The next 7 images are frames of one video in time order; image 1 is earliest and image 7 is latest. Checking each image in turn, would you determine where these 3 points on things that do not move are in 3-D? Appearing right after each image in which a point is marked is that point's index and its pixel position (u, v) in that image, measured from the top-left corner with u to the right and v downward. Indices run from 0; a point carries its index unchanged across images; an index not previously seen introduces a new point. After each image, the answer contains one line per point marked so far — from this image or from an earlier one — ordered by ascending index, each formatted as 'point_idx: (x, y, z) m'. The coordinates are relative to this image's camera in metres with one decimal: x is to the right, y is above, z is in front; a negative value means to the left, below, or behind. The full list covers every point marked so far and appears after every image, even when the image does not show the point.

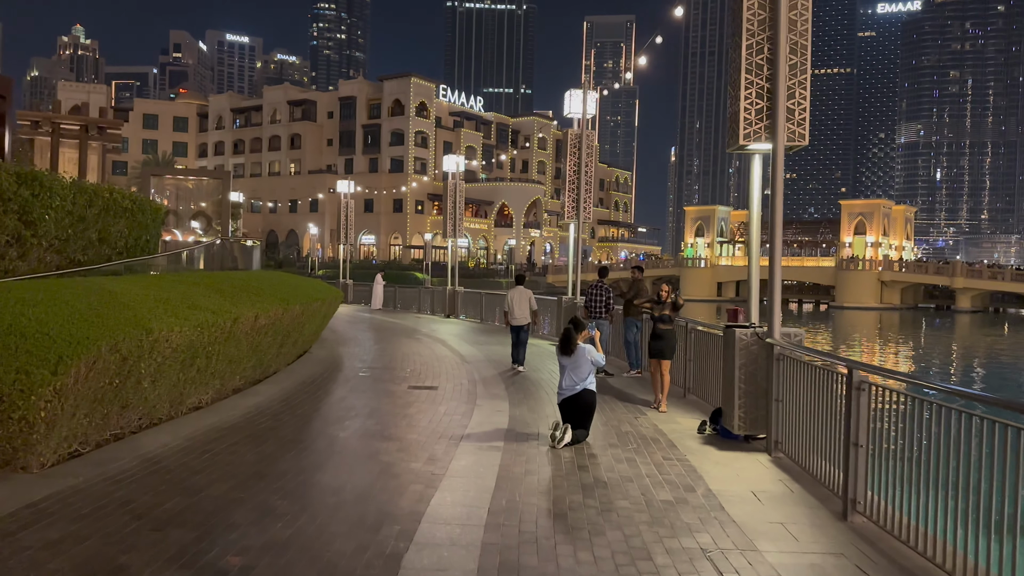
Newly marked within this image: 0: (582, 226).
0: (+1.5, +1.4, +17.5) m
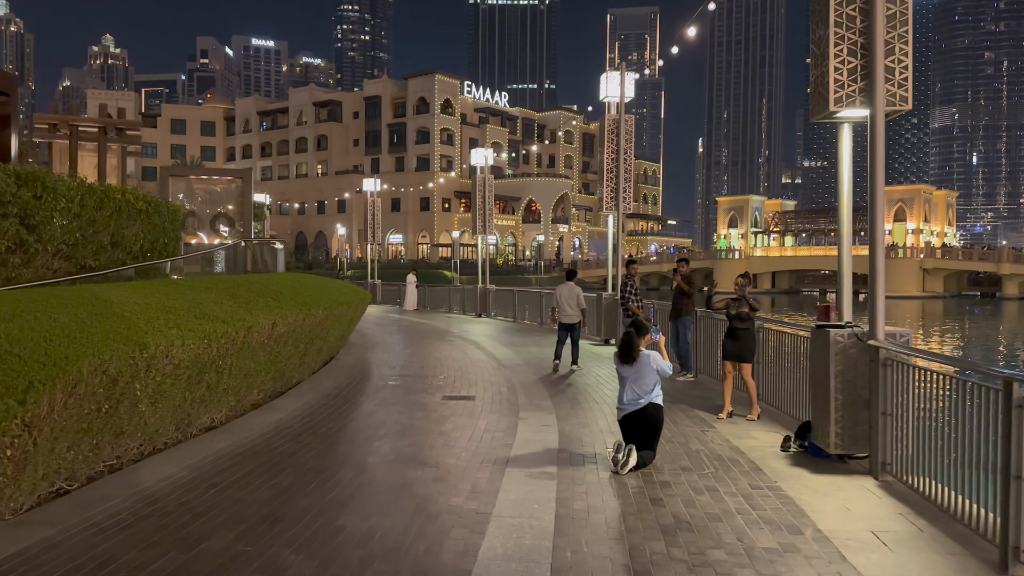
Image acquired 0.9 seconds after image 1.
0: (+2.2, +1.5, +16.4) m
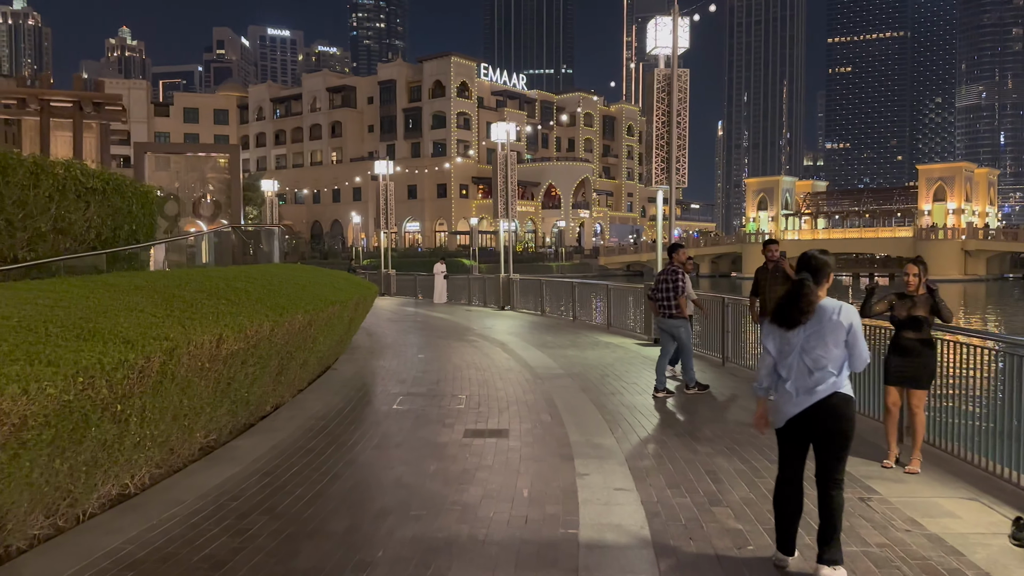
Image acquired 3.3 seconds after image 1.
0: (+2.8, +1.6, +13.7) m
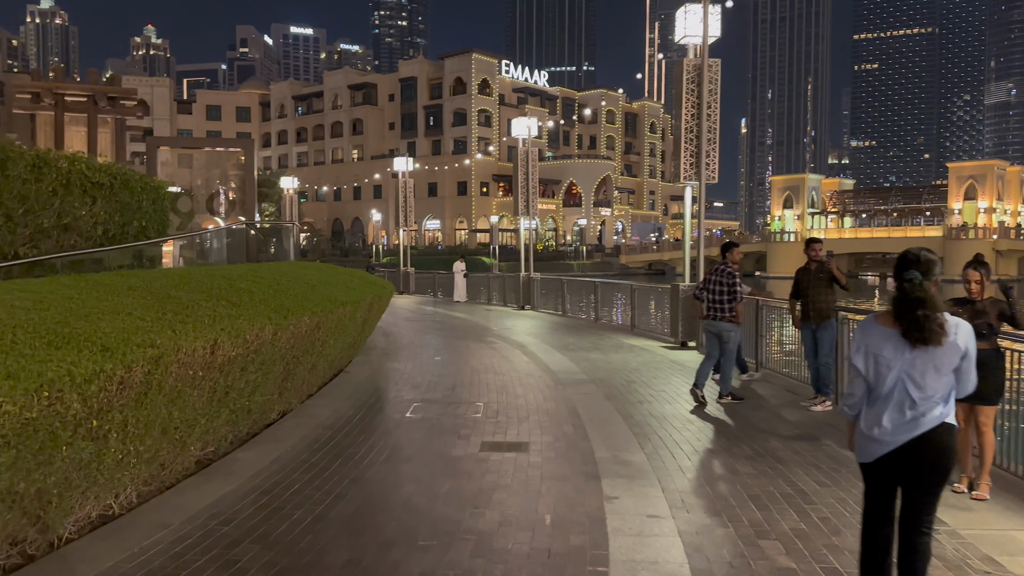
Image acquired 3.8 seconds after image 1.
0: (+3.1, +1.6, +13.1) m
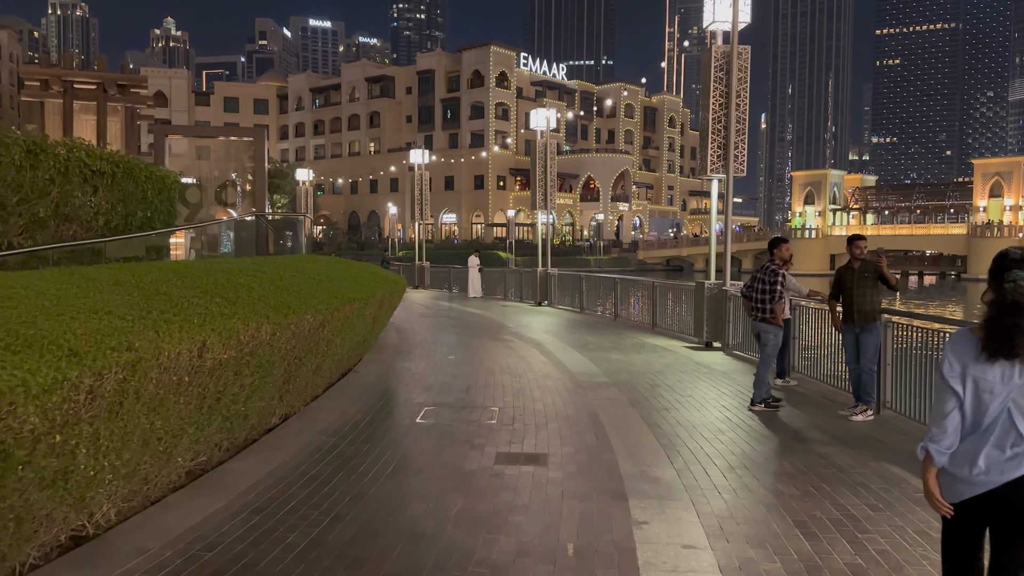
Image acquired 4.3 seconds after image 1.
0: (+3.4, +1.7, +12.5) m
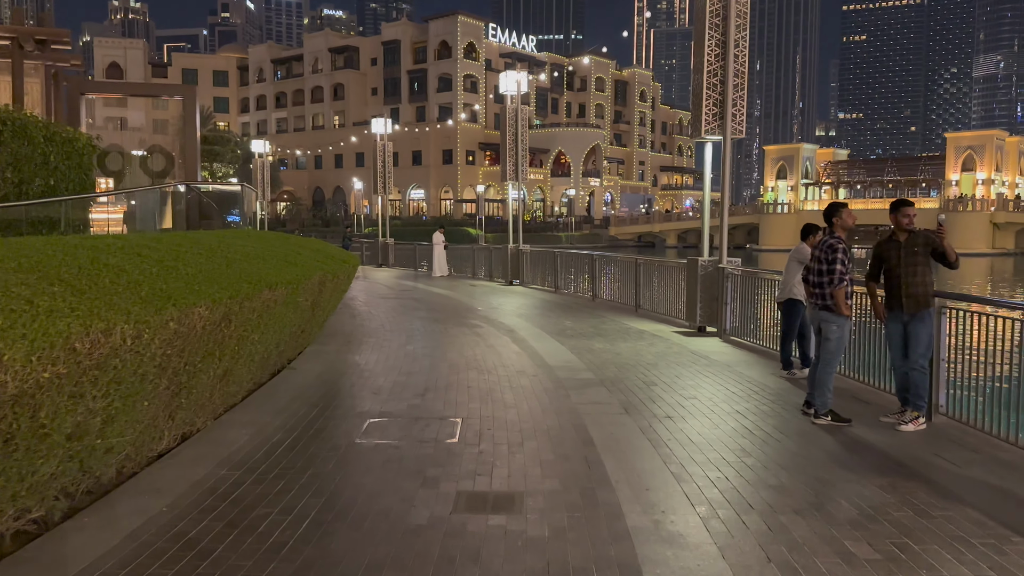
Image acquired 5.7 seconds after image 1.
0: (+3.0, +2.0, +11.0) m
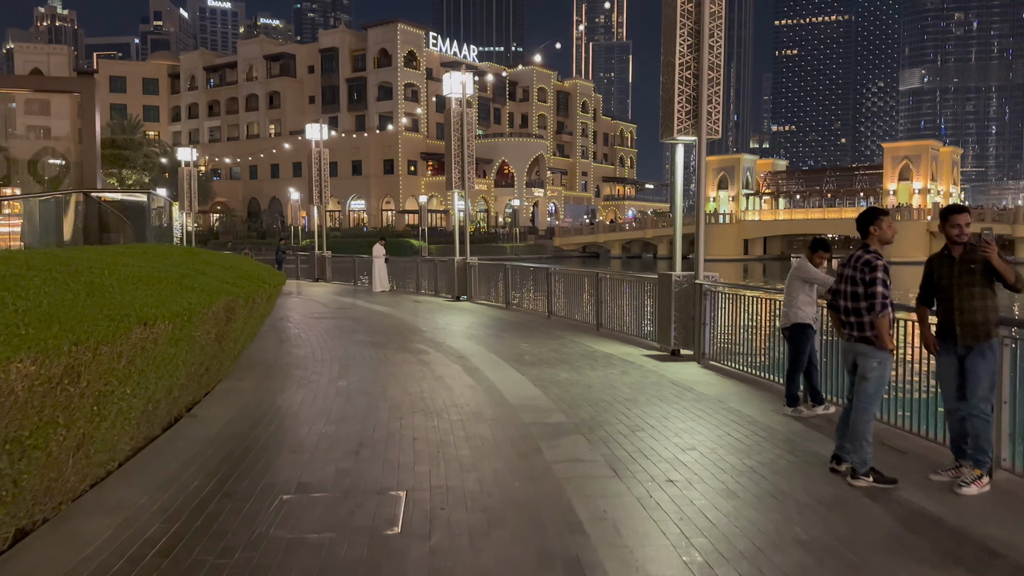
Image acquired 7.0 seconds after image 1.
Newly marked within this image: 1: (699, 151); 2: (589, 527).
0: (+2.4, +1.7, +9.7) m
1: (+2.3, +1.7, +9.7) m
2: (+0.4, -1.3, +4.3) m
